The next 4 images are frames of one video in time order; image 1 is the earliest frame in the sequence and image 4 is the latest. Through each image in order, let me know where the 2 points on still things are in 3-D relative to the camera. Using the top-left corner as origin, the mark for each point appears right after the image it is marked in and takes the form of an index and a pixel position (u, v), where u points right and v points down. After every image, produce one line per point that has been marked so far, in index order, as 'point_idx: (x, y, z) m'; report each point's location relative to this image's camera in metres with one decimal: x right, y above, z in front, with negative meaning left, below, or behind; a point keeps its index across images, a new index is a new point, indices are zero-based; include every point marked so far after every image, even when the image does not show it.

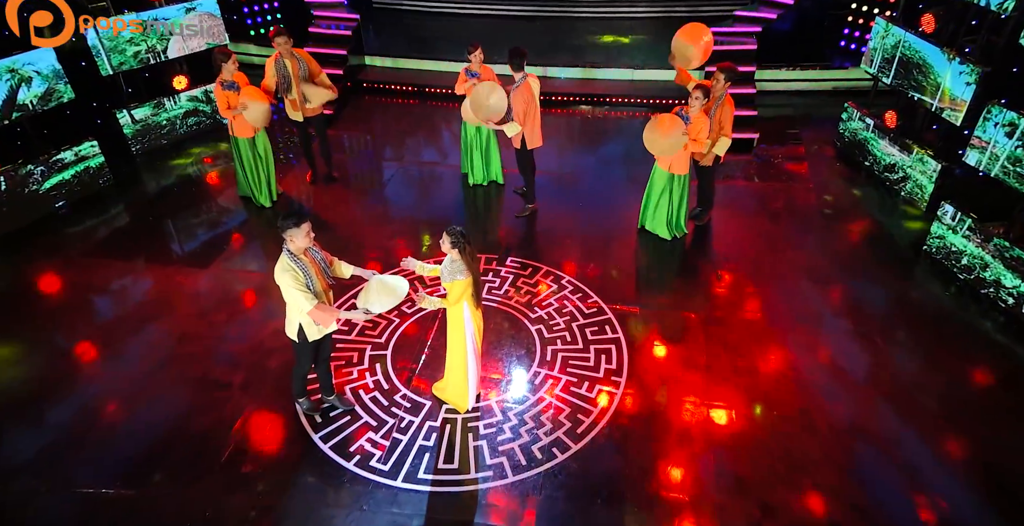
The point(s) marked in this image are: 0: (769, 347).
0: (+1.9, -0.6, +4.1) m
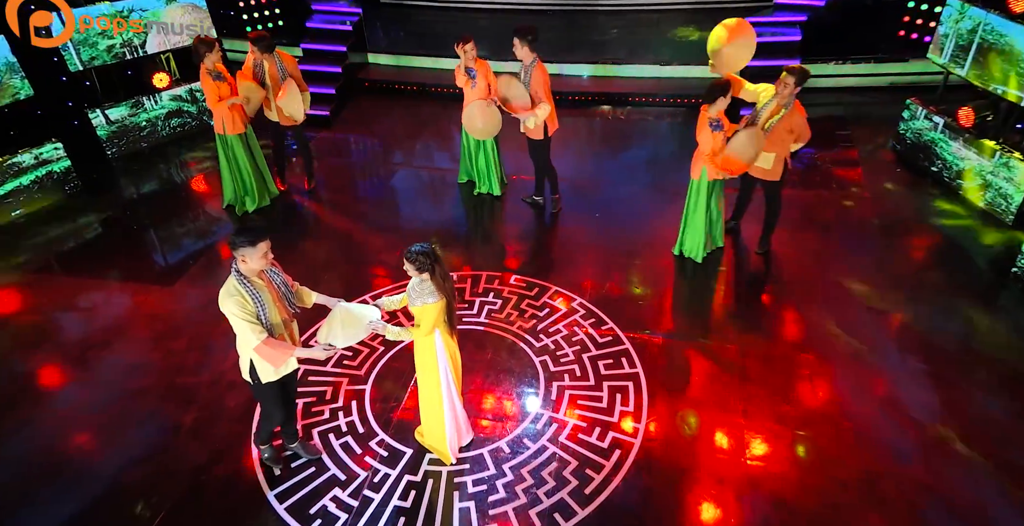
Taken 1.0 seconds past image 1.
0: (+1.9, -0.8, +3.4) m
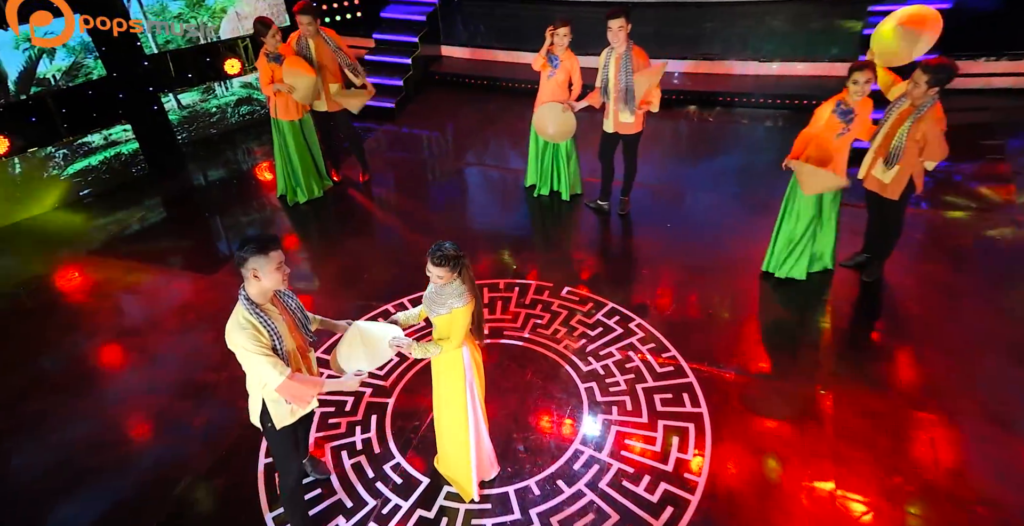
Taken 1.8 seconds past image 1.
0: (+2.1, -1.0, +2.7) m
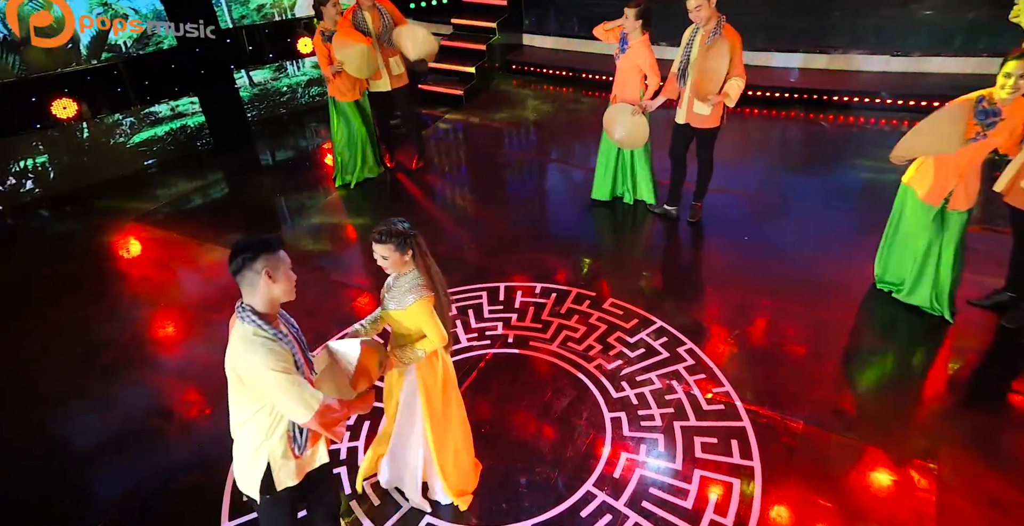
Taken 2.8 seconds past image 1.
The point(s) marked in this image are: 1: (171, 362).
0: (+2.0, -1.1, +1.9) m
1: (-1.9, -0.5, +3.2) m
